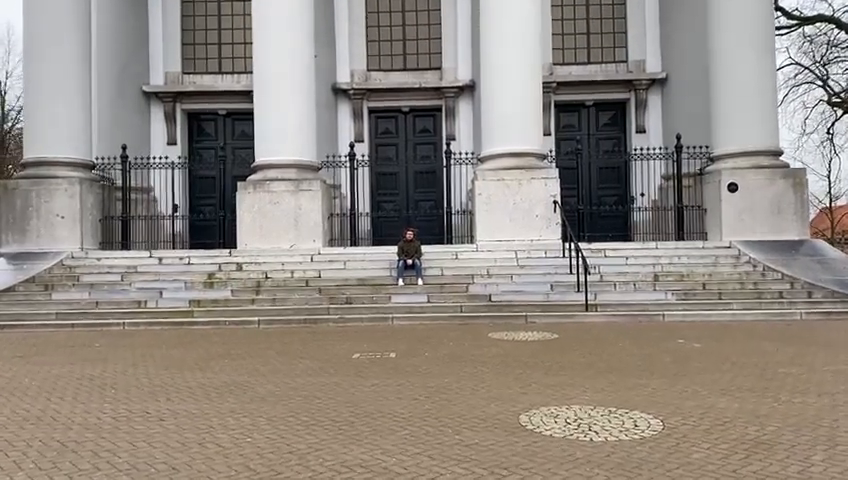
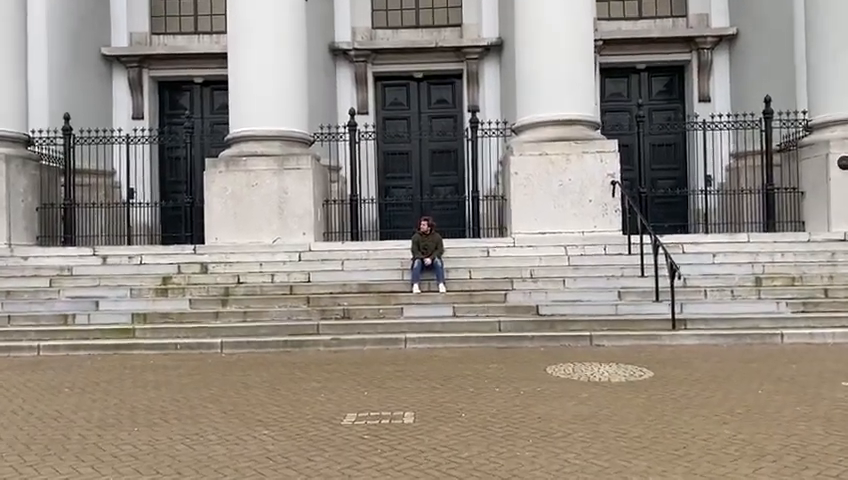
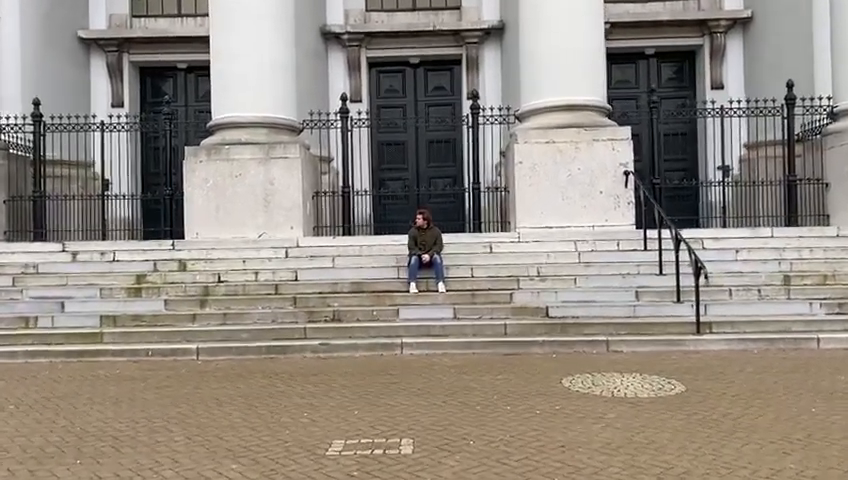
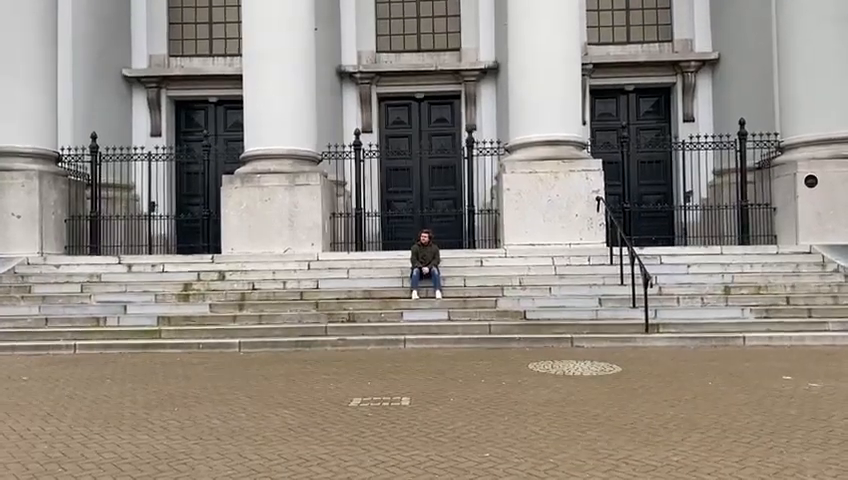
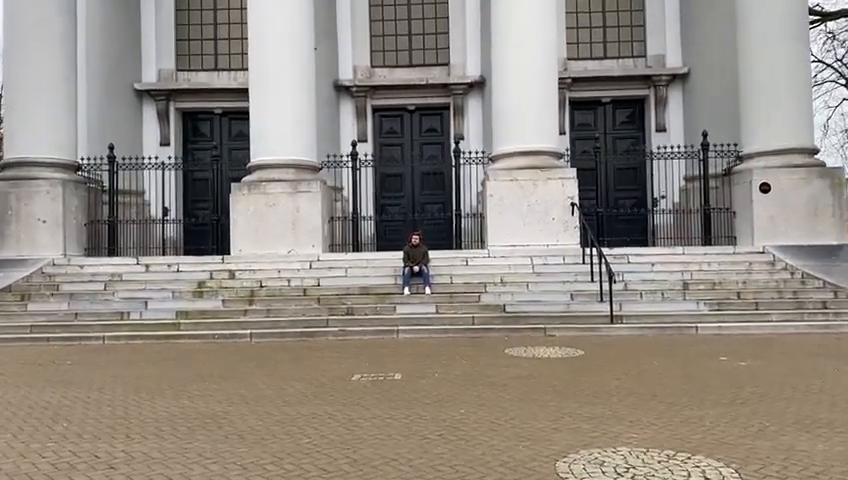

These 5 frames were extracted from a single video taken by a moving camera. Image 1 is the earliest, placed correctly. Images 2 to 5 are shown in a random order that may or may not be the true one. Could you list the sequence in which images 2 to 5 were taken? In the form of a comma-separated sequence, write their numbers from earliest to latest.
5, 4, 2, 3
